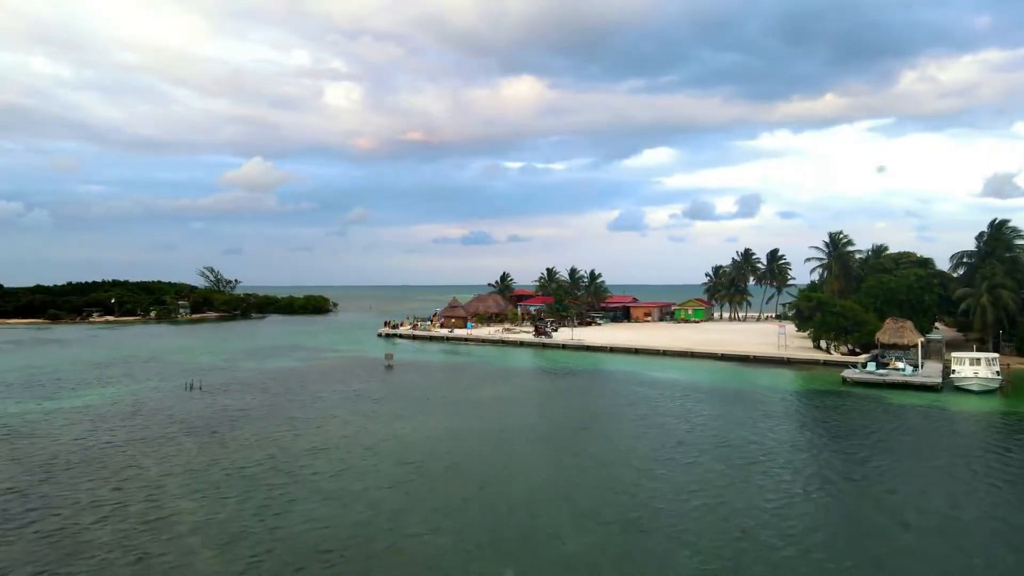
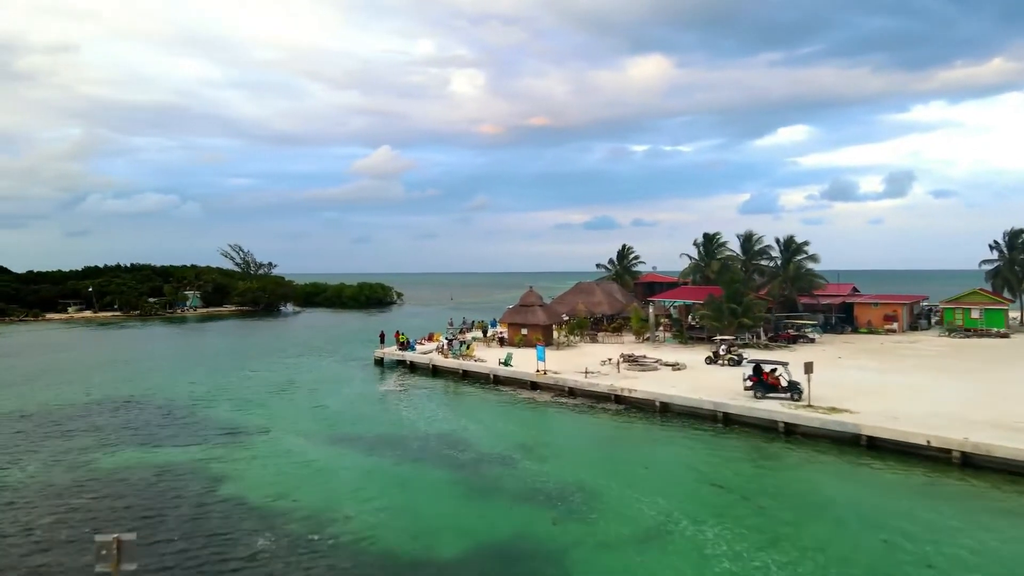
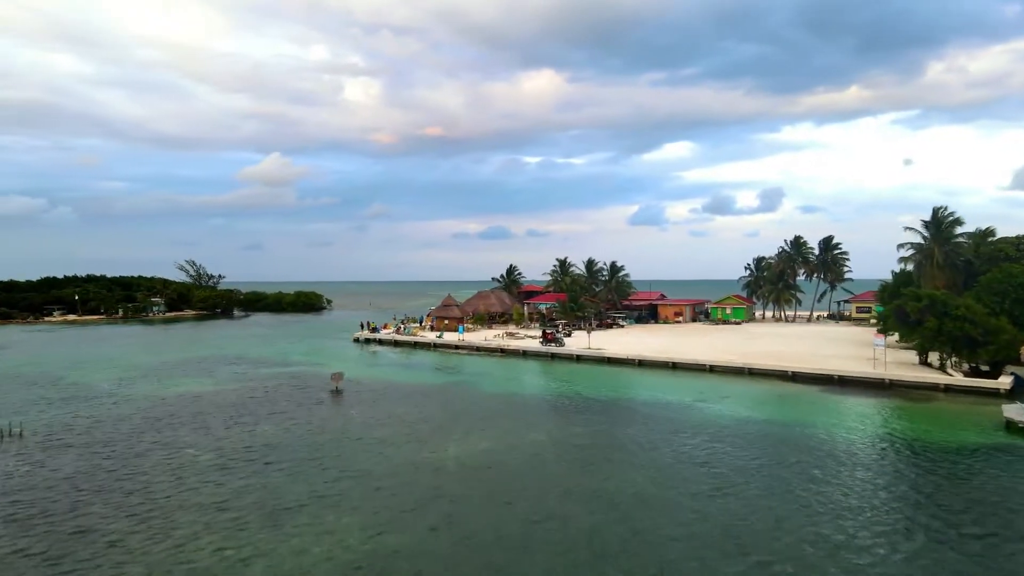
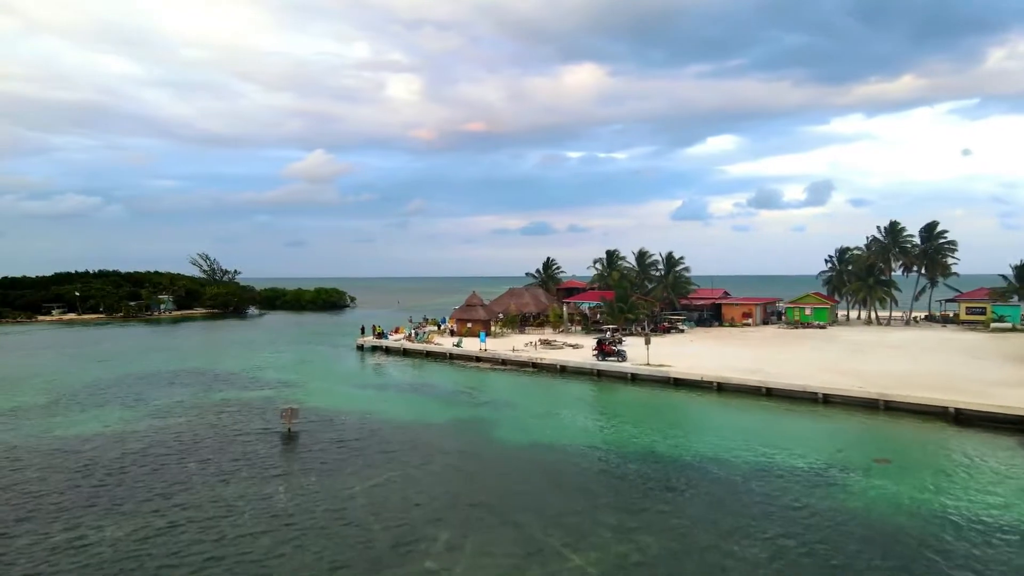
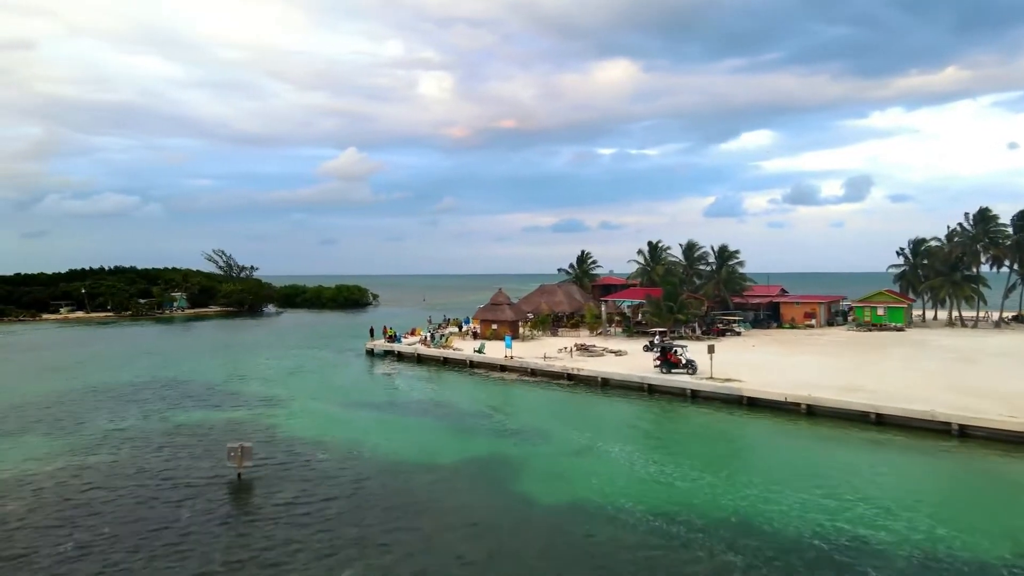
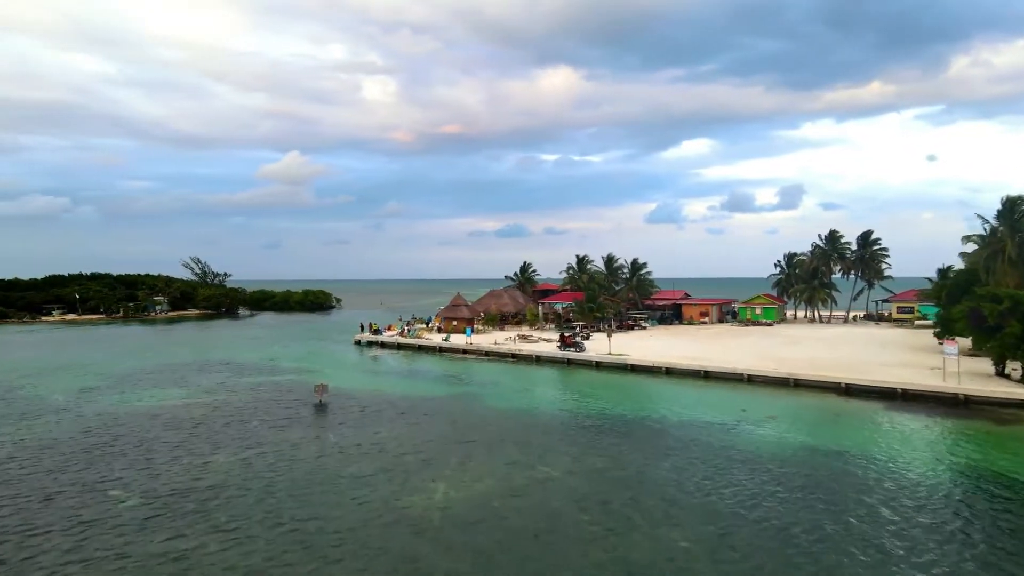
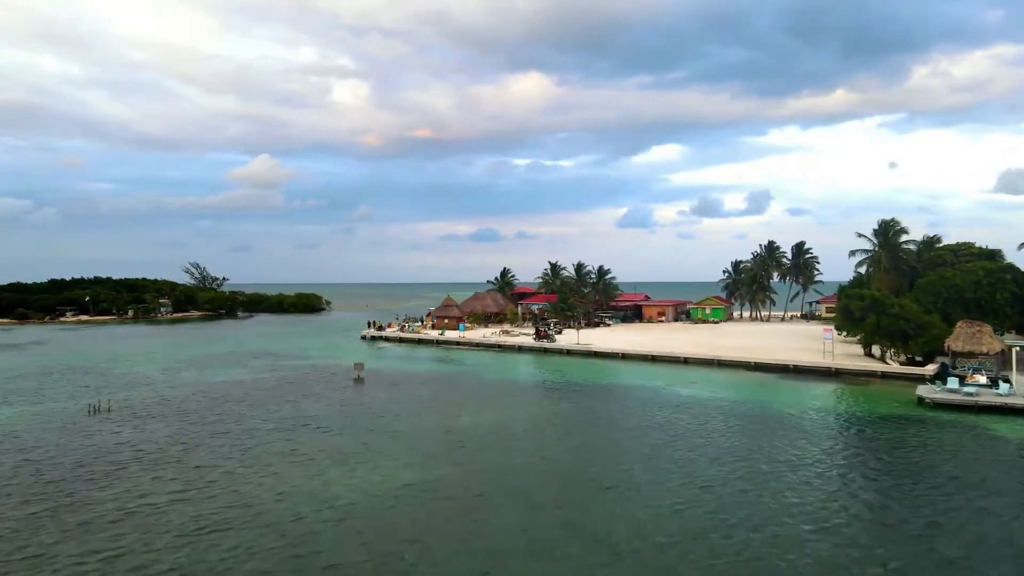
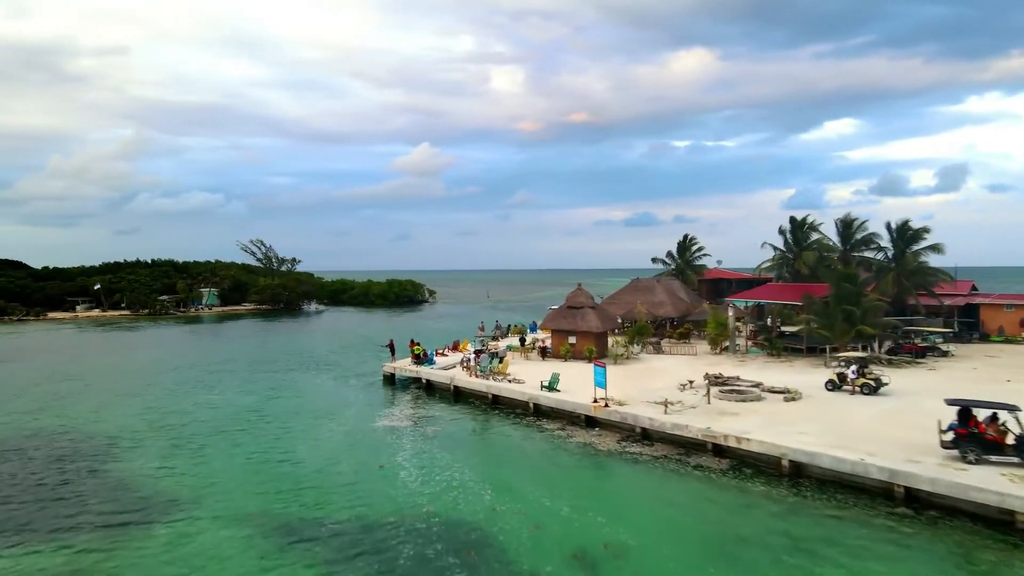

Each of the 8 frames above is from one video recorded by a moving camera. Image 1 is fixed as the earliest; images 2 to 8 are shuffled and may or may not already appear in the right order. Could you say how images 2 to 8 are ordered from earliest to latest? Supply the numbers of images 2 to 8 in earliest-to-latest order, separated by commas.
7, 3, 6, 4, 5, 2, 8
